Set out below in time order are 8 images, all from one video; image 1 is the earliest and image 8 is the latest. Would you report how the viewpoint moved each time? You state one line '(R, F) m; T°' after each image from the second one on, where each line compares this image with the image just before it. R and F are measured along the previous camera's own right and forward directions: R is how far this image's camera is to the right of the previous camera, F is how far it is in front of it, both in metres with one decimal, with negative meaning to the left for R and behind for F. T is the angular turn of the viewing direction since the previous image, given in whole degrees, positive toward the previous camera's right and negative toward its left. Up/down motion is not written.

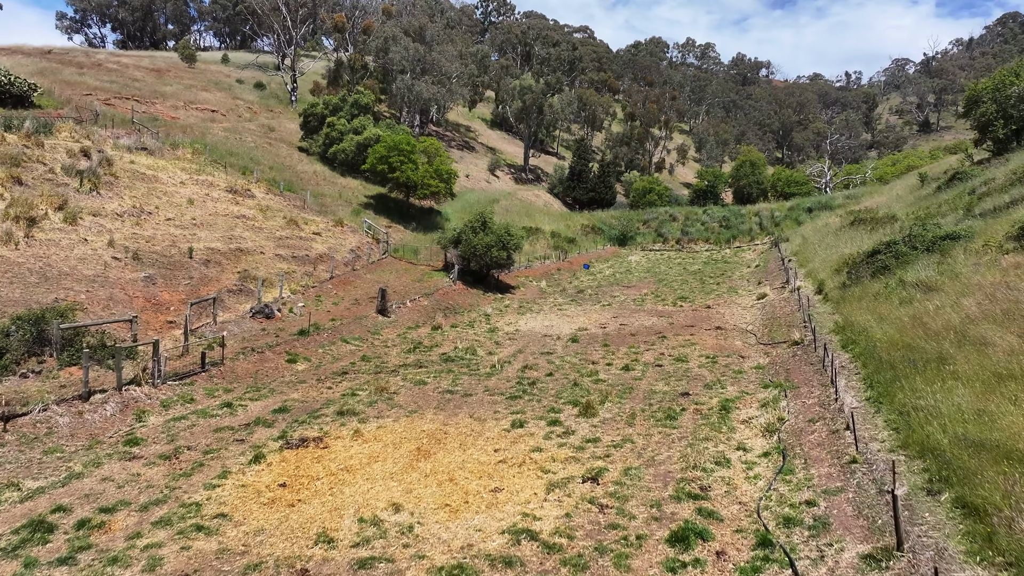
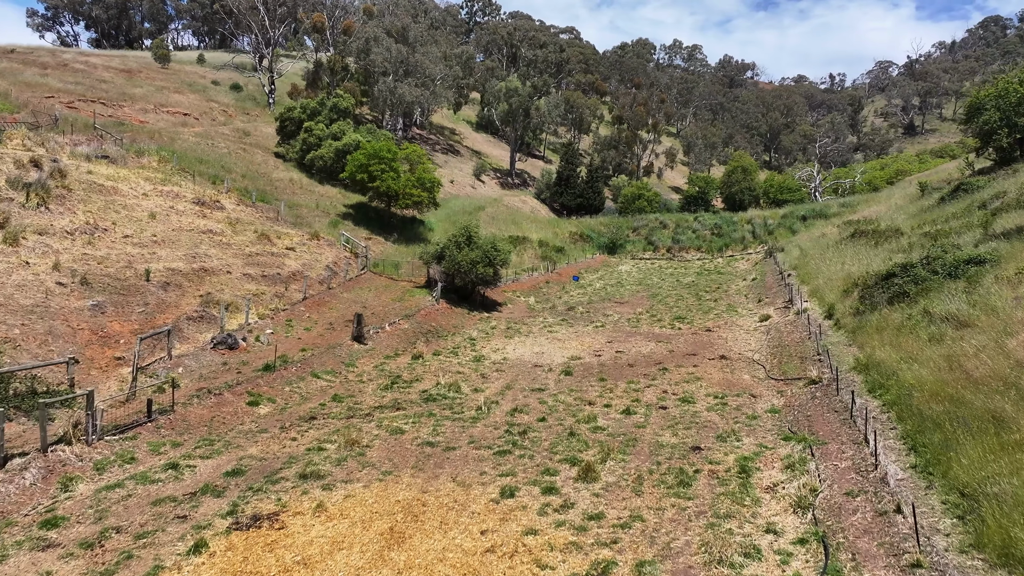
(0.0, +1.5) m; +1°
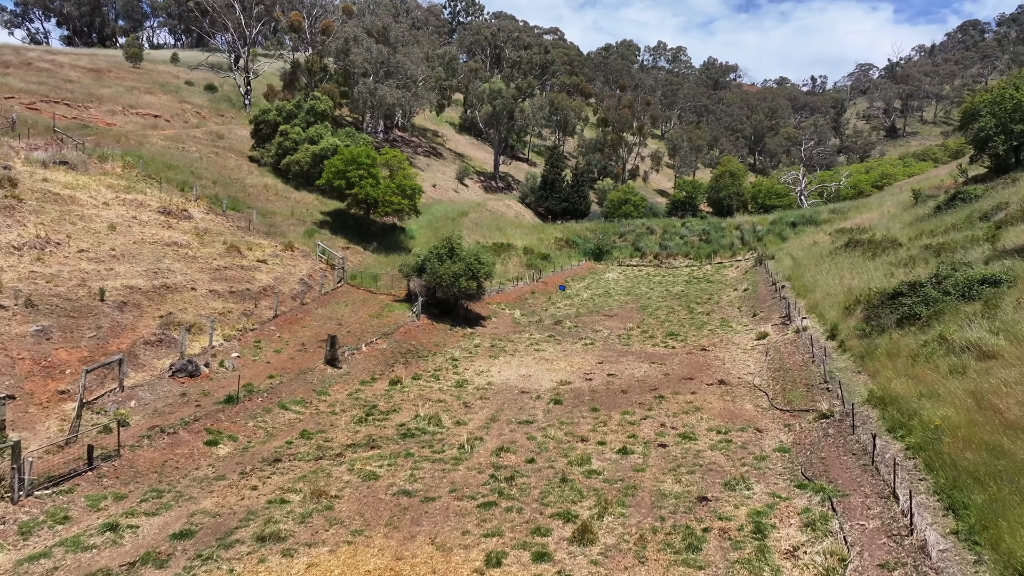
(0.0, +1.1) m; +1°
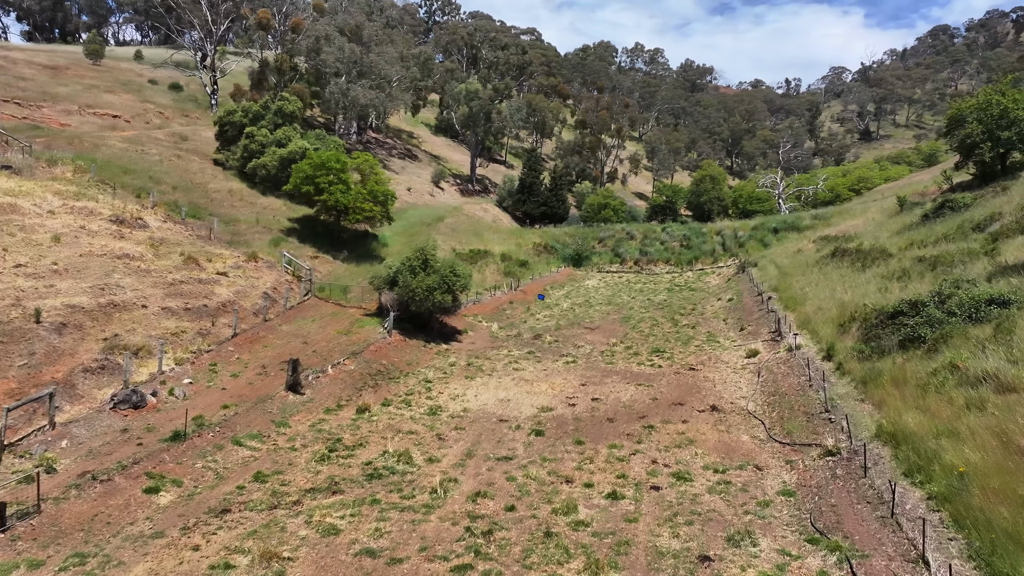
(0.0, +1.2) m; +2°
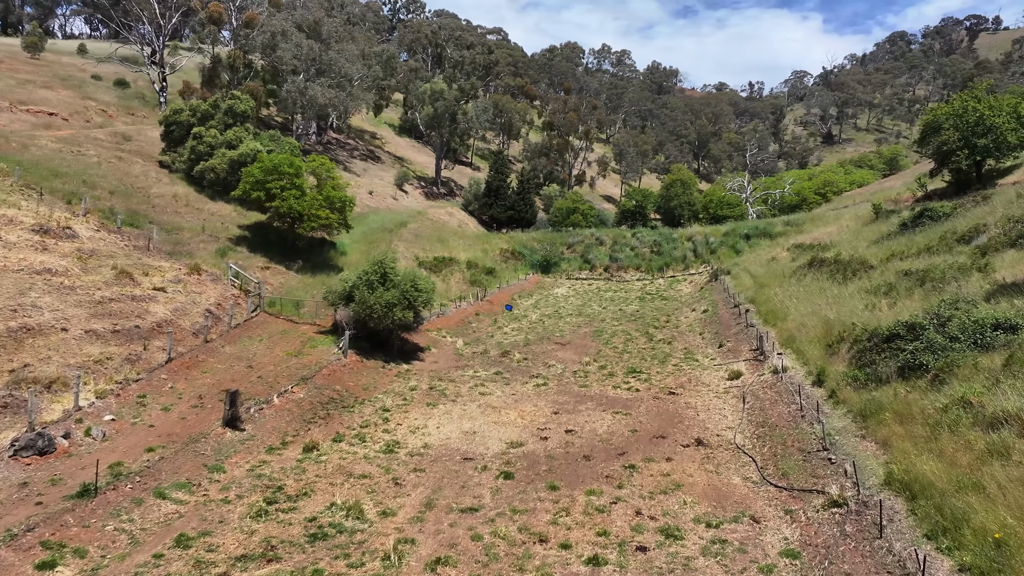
(0.0, +1.5) m; +3°
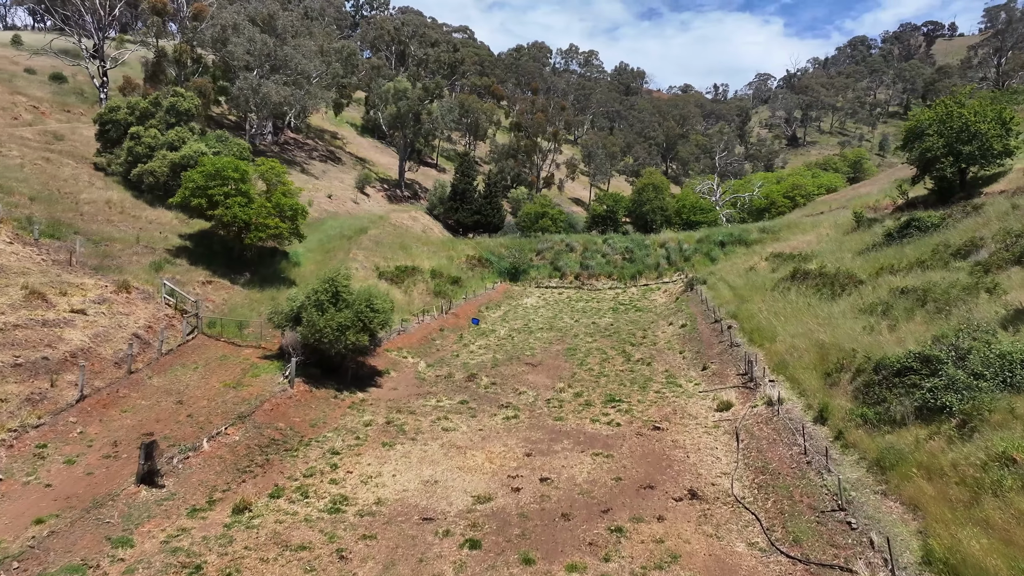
(0.0, +1.8) m; +3°
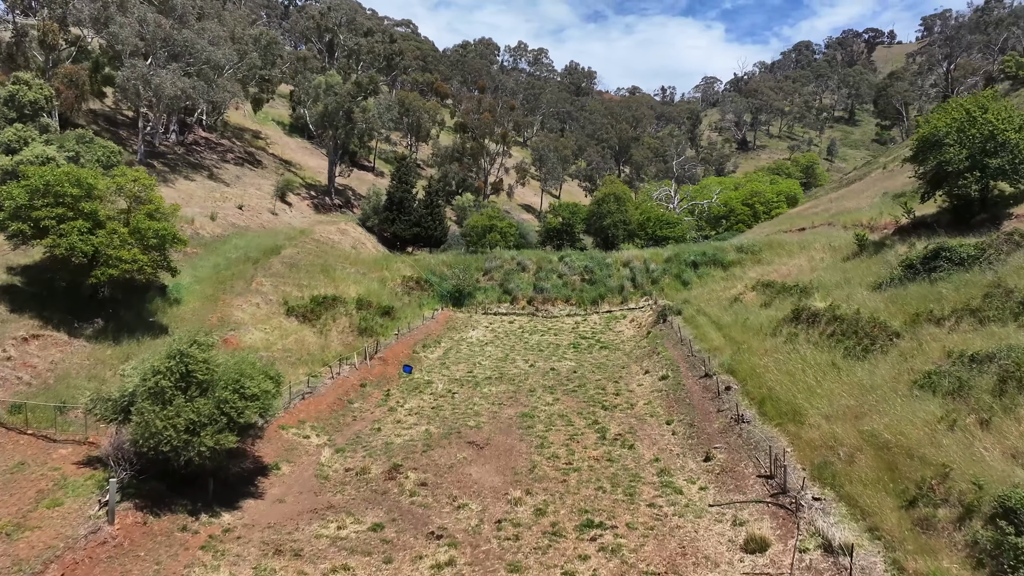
(+0.2, +5.3) m; +4°
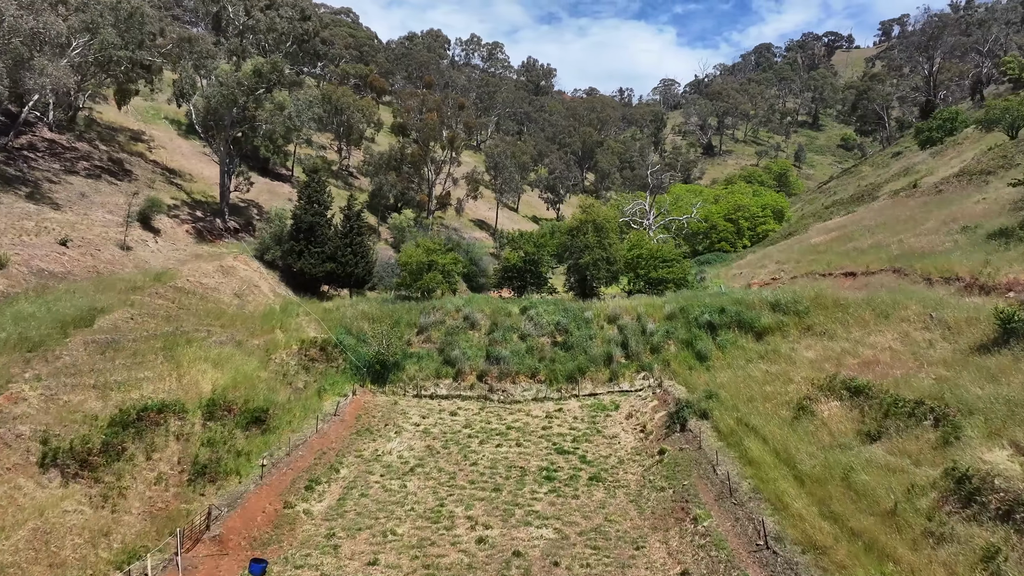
(+0.4, +10.0) m; +4°
